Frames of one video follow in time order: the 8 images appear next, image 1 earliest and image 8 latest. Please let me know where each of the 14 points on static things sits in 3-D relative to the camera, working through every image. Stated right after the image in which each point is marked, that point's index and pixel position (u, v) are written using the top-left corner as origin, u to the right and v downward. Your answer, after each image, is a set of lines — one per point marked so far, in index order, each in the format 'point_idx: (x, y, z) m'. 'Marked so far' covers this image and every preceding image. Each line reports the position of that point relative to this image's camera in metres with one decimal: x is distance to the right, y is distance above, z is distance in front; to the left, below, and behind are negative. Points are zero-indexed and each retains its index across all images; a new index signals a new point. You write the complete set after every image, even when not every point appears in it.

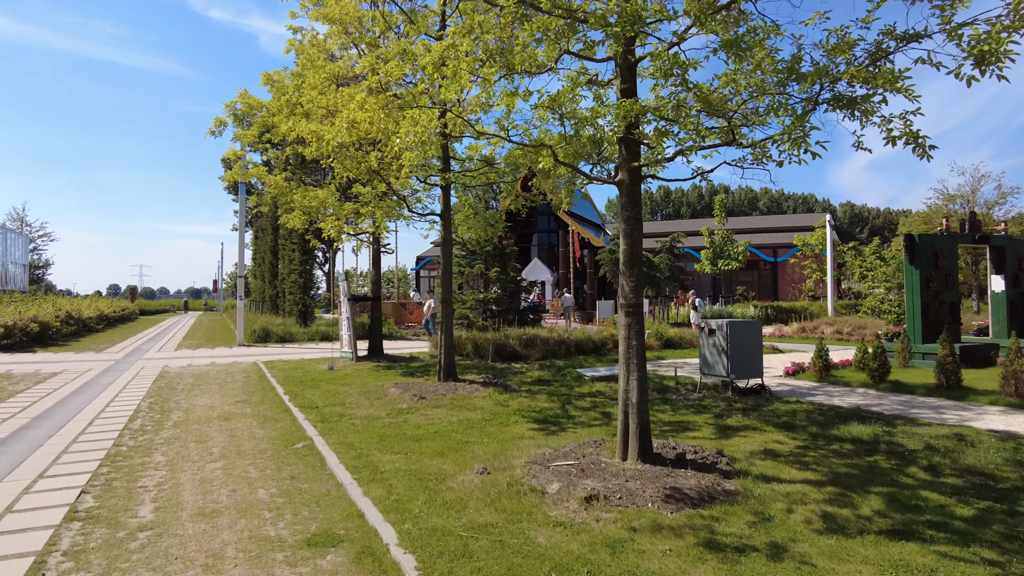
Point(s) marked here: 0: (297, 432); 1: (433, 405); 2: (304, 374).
0: (-2.4, -1.6, +7.7) m
1: (-1.0, -1.5, +8.7) m
2: (-3.8, -1.5, +12.7) m
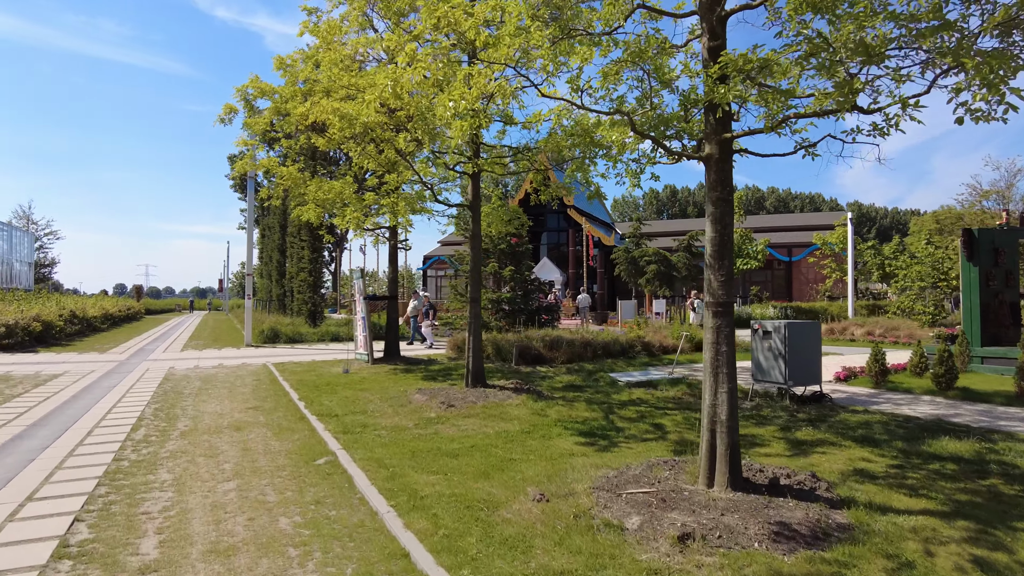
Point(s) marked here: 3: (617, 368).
0: (-1.9, -1.6, +6.9) m
1: (-0.5, -1.4, +8.0) m
2: (-3.3, -1.5, +11.9) m
3: (+1.9, -1.4, +12.4) m
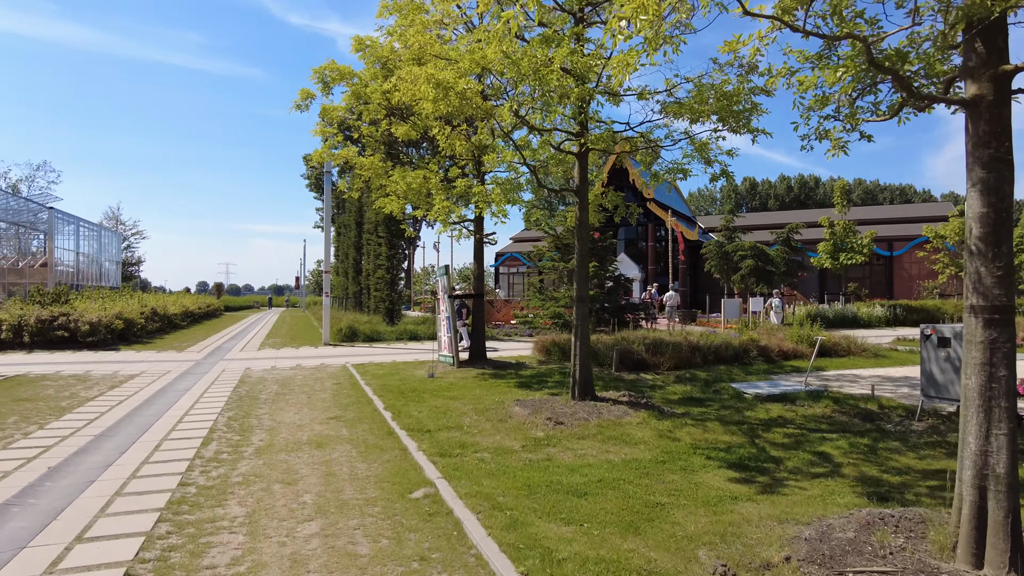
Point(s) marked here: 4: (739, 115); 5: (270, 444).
0: (-0.8, -1.5, +5.8) m
1: (+0.6, -1.4, +6.7) m
2: (-1.7, -1.5, +10.9) m
3: (+3.5, -1.4, +10.9) m
4: (+2.6, +2.0, +7.9) m
5: (-2.5, -1.6, +7.3) m
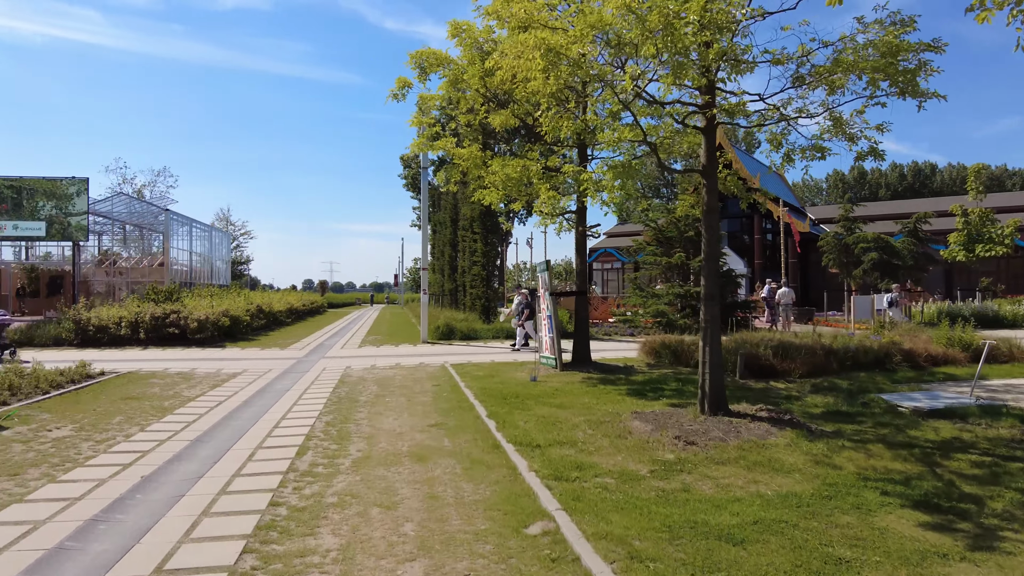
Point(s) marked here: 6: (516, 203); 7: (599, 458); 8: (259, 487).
0: (+0.1, -1.5, +5.1) m
1: (+1.7, -1.4, +5.7) m
2: (-0.1, -1.4, +10.2) m
3: (+5.0, -1.3, +9.5) m
4: (+3.7, +2.0, +6.7) m
5: (-1.4, -1.6, +6.8) m
6: (+0.1, +1.4, +11.7) m
7: (+0.7, -1.4, +6.0) m
8: (-2.1, -1.7, +5.8) m
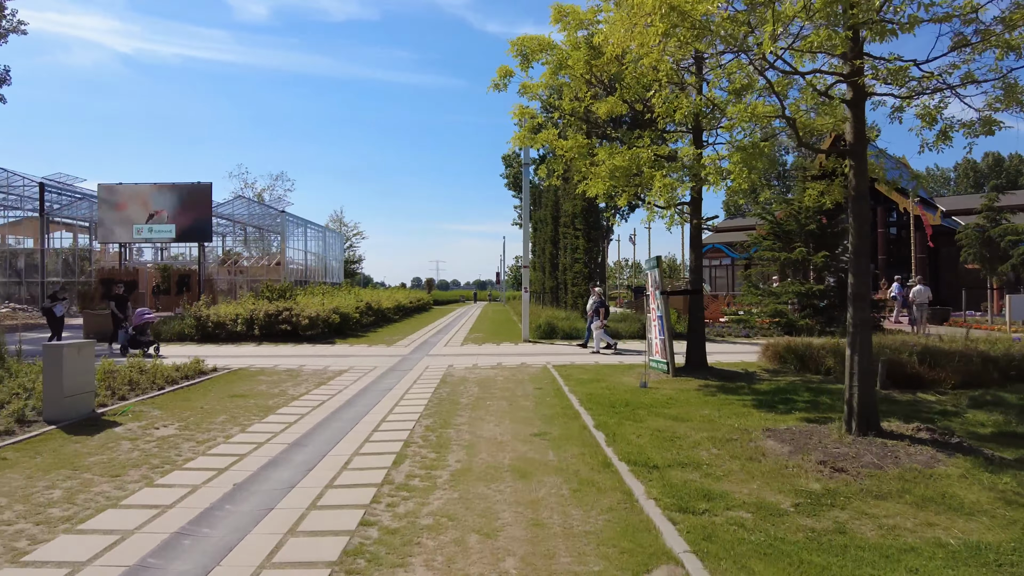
0: (+0.8, -1.5, +4.3) m
1: (+2.5, -1.4, +4.8) m
2: (+1.3, -1.4, +9.5) m
3: (+6.3, -1.3, +8.1) m
4: (+4.6, +2.0, +5.4) m
5: (-0.4, -1.6, +6.2) m
6: (+1.7, +1.5, +10.9) m
7: (+1.6, -1.4, +5.1) m
8: (-1.2, -1.6, +5.4) m
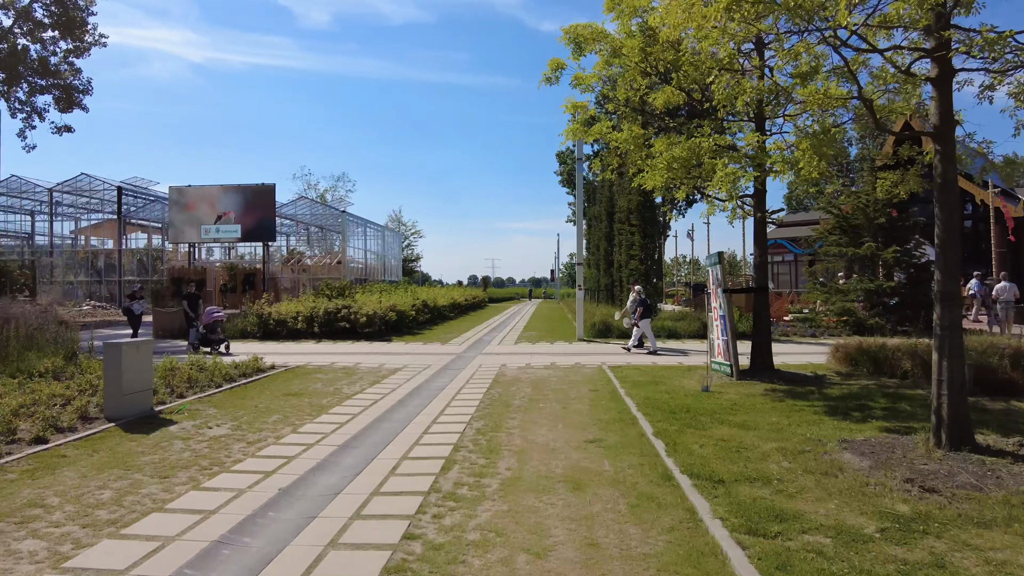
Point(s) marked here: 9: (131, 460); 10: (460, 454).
0: (+1.1, -1.5, +3.9) m
1: (+2.8, -1.4, +4.2) m
2: (+2.0, -1.4, +9.0) m
3: (+6.9, -1.3, +7.2) m
4: (+5.0, +2.0, +4.7) m
5: (0.0, -1.6, +5.9) m
6: (+2.5, +1.5, +10.4) m
7: (+1.9, -1.4, +4.7) m
8: (-0.9, -1.6, +5.2) m
9: (-3.6, -1.6, +6.6) m
10: (-0.5, -1.6, +6.9) m
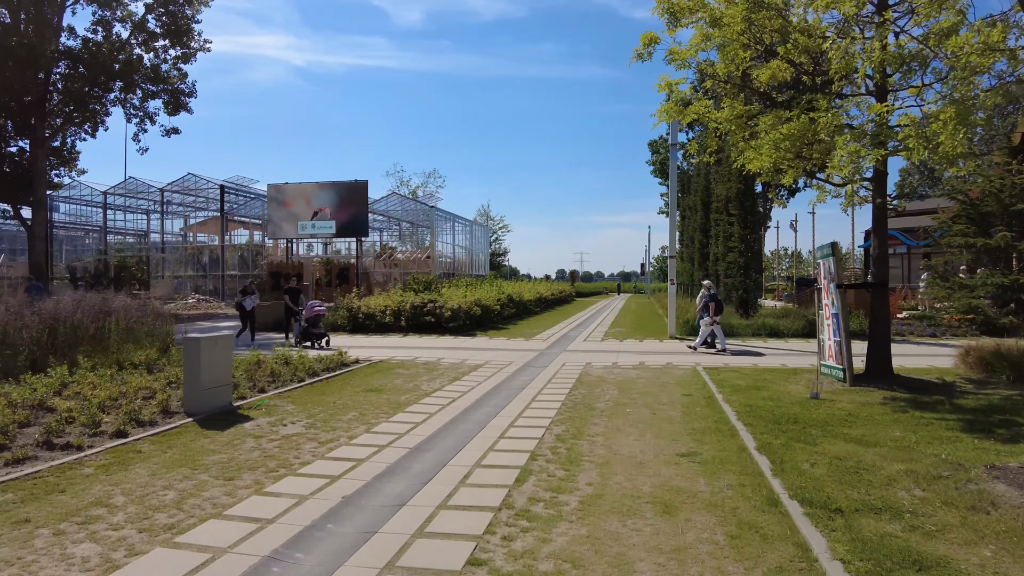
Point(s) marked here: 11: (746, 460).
0: (+1.5, -1.5, +3.2) m
1: (+3.2, -1.4, +3.3) m
2: (+3.0, -1.3, +8.1) m
3: (+7.6, -1.3, +5.7) m
4: (+5.4, +2.0, +3.4) m
5: (+0.7, -1.6, +5.3) m
6: (+3.7, +1.6, +9.4) m
7: (+2.4, -1.4, +3.8) m
8: (-0.3, -1.6, +4.7) m
9: (-2.9, -1.6, +6.5) m
10: (+0.2, -1.6, +6.3) m
11: (+2.0, -1.4, +5.9) m
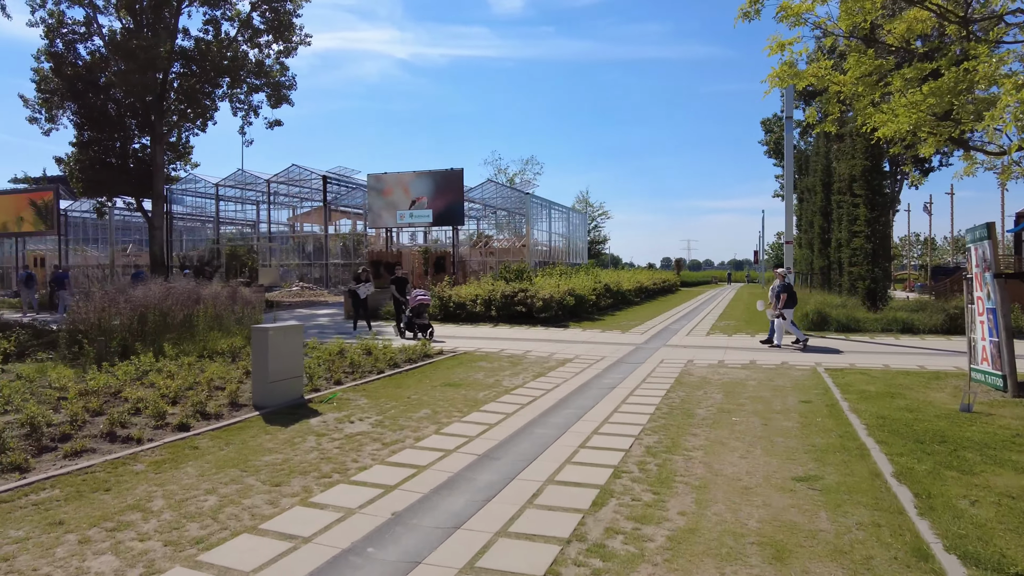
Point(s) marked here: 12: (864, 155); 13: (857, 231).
0: (+1.6, -1.4, +2.1) m
1: (+3.3, -1.3, +2.0) m
2: (+3.9, -1.2, +6.8) m
3: (+8.0, -1.2, +3.7) m
4: (+5.5, +2.1, +1.7) m
5: (+1.1, -1.5, +4.3) m
6: (+4.7, +1.7, +7.9) m
7: (+2.6, -1.4, +2.6) m
8: (0.0, -1.5, +3.9) m
9: (-2.2, -1.5, +6.0) m
10: (+0.8, -1.5, +5.4) m
11: (+2.5, -1.4, +4.7) m
12: (+9.1, +3.4, +18.2) m
13: (+9.0, +1.5, +18.4) m
